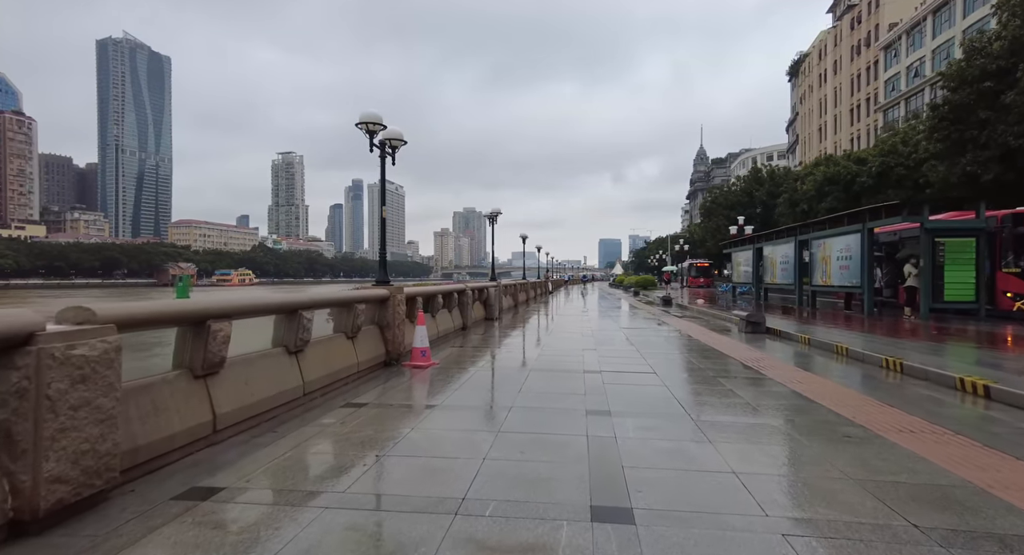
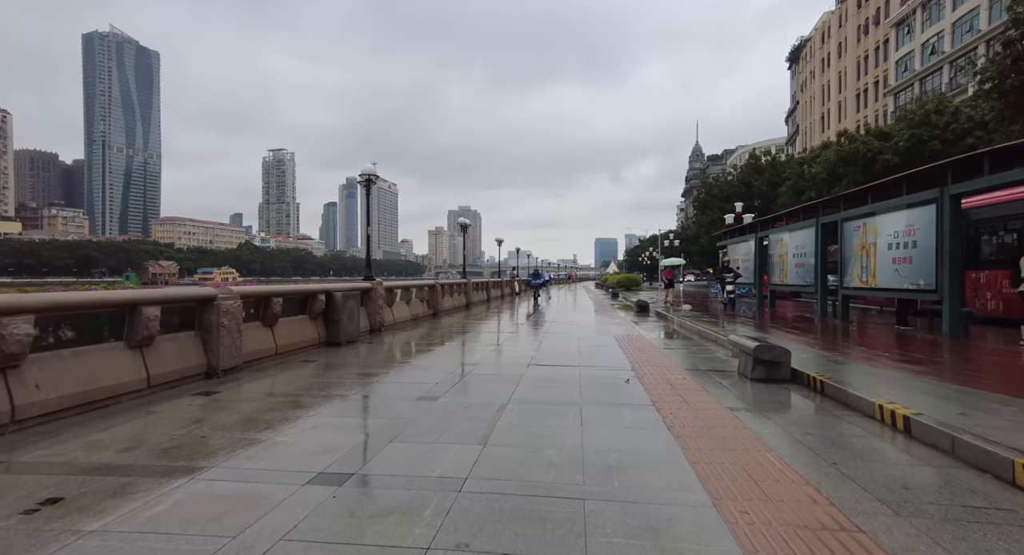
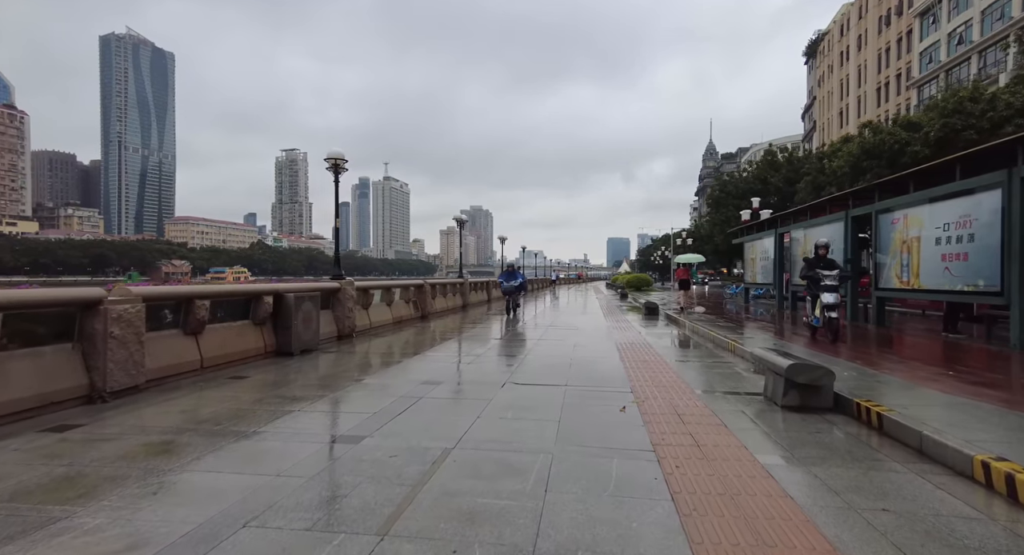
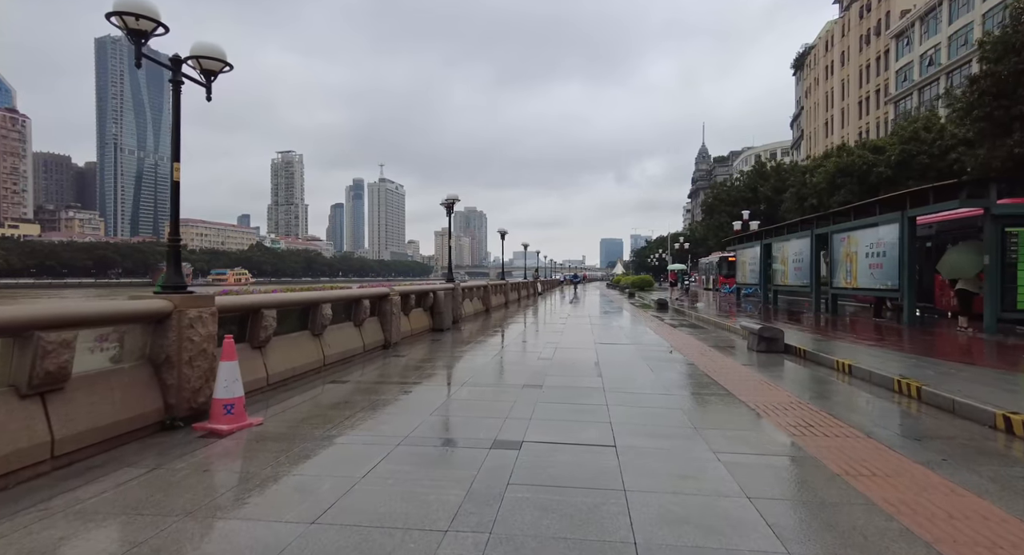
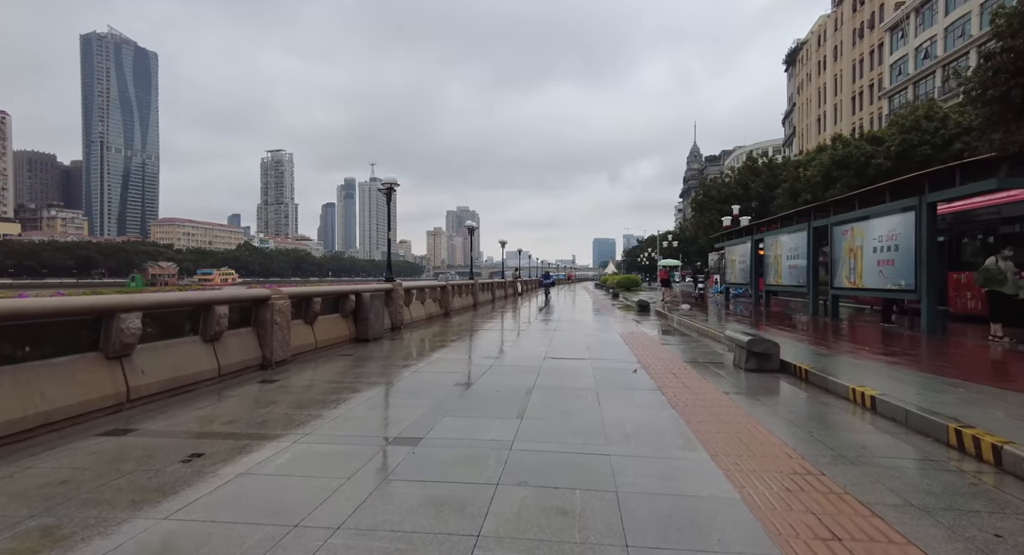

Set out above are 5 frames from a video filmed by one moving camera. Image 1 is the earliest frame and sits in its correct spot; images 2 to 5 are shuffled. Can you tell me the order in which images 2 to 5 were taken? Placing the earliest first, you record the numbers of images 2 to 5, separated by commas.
4, 5, 2, 3
